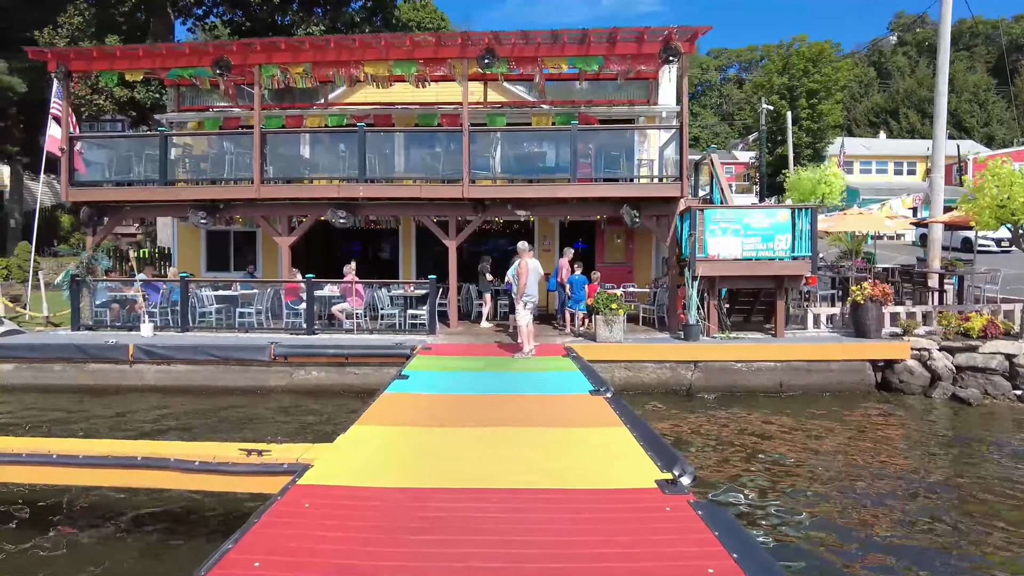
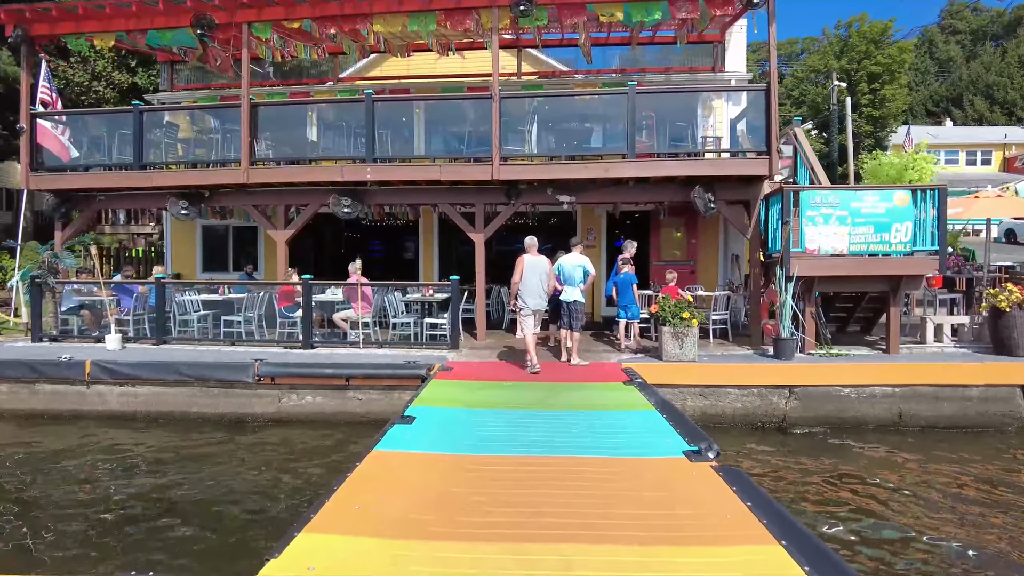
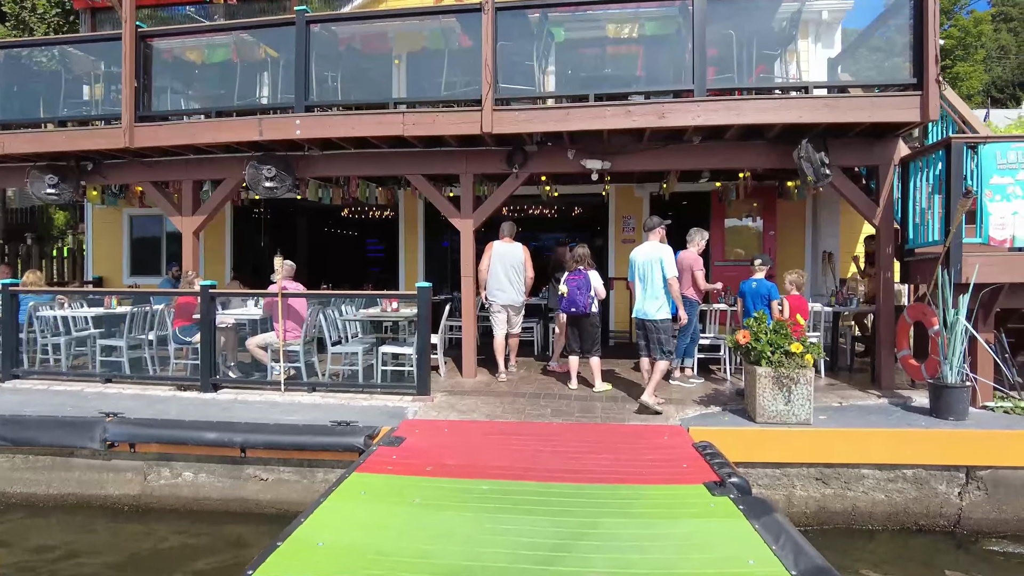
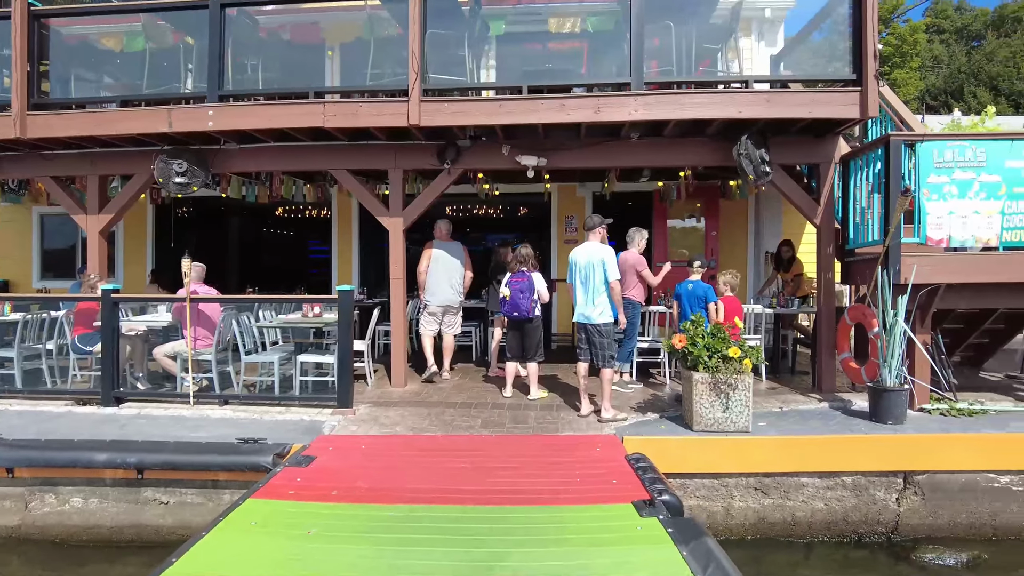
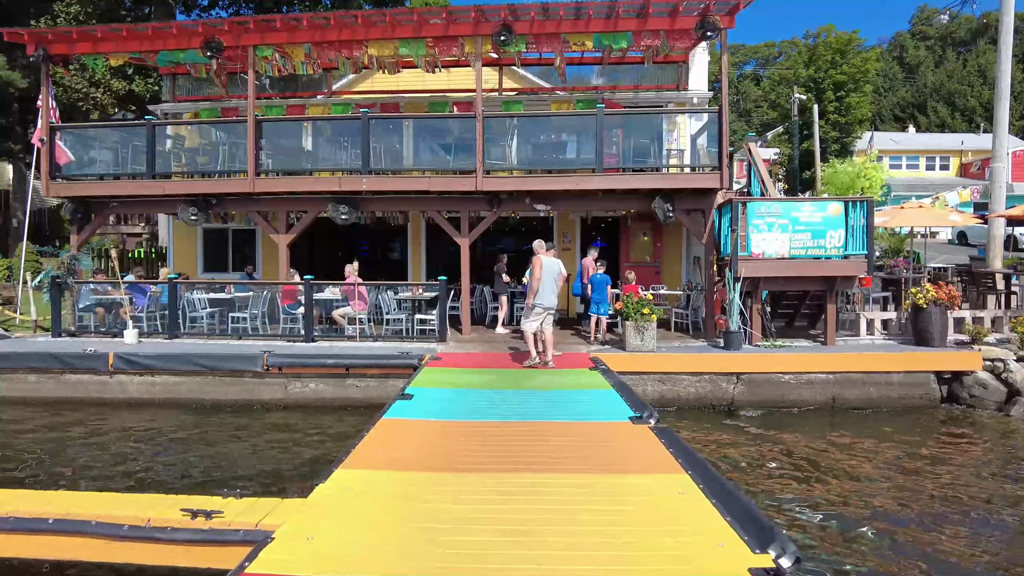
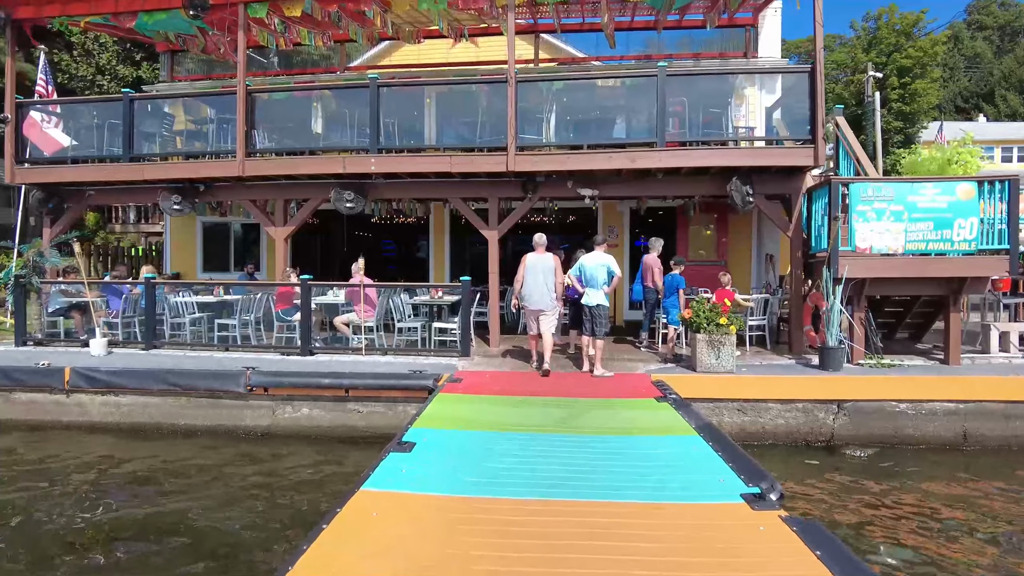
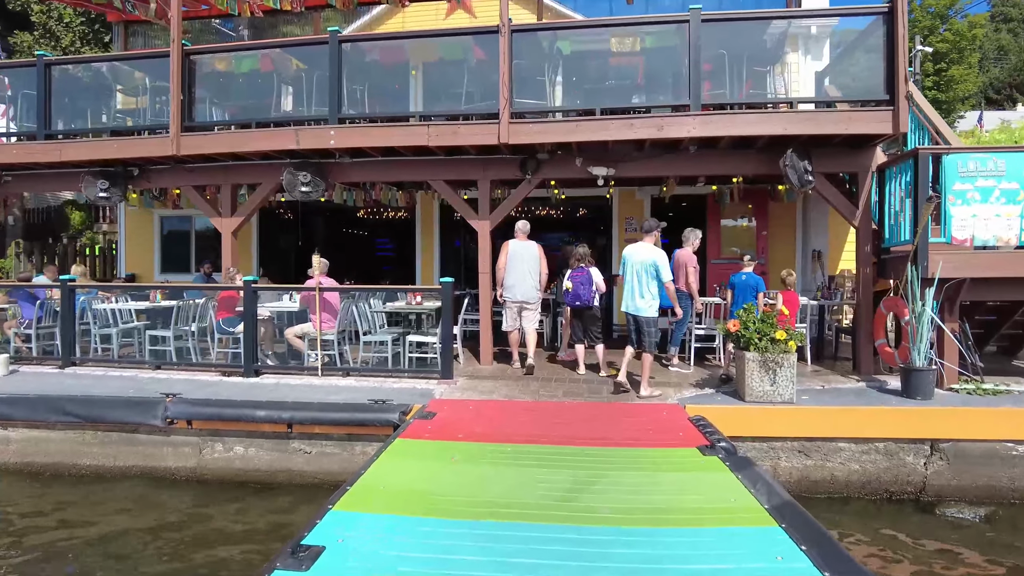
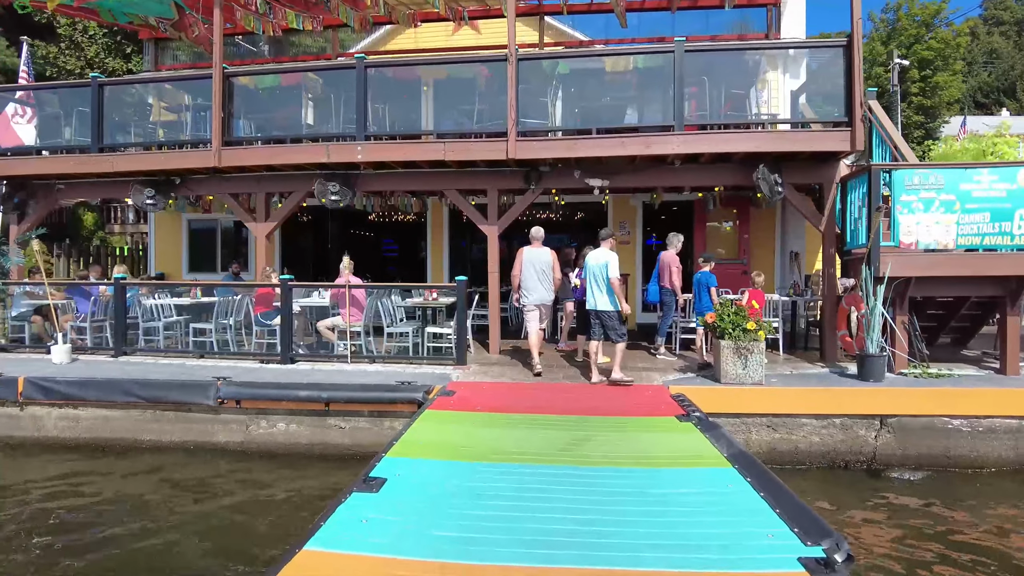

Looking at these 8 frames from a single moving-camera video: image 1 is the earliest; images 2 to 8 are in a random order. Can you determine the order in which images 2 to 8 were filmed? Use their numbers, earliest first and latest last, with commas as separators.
5, 2, 6, 8, 7, 3, 4
